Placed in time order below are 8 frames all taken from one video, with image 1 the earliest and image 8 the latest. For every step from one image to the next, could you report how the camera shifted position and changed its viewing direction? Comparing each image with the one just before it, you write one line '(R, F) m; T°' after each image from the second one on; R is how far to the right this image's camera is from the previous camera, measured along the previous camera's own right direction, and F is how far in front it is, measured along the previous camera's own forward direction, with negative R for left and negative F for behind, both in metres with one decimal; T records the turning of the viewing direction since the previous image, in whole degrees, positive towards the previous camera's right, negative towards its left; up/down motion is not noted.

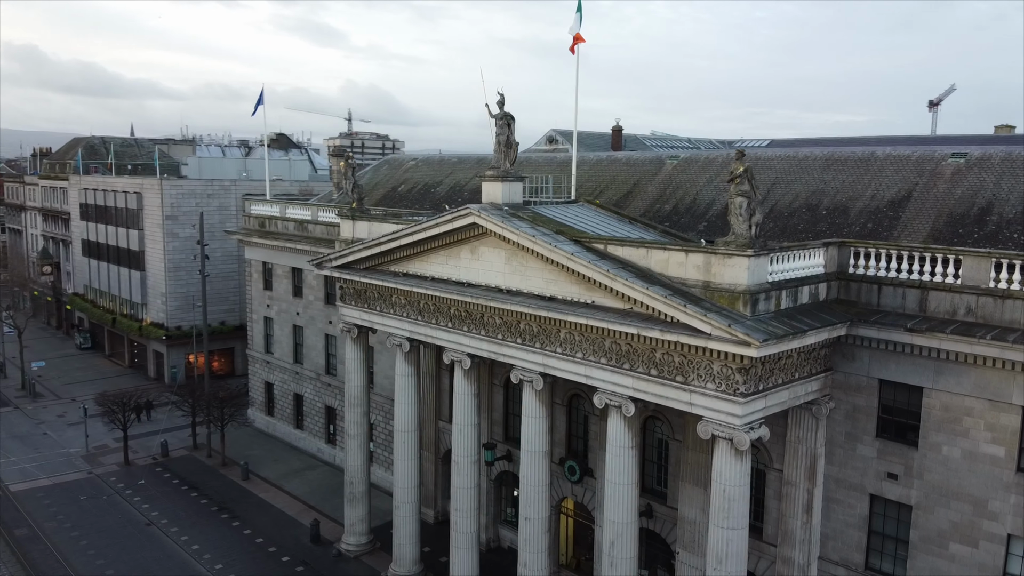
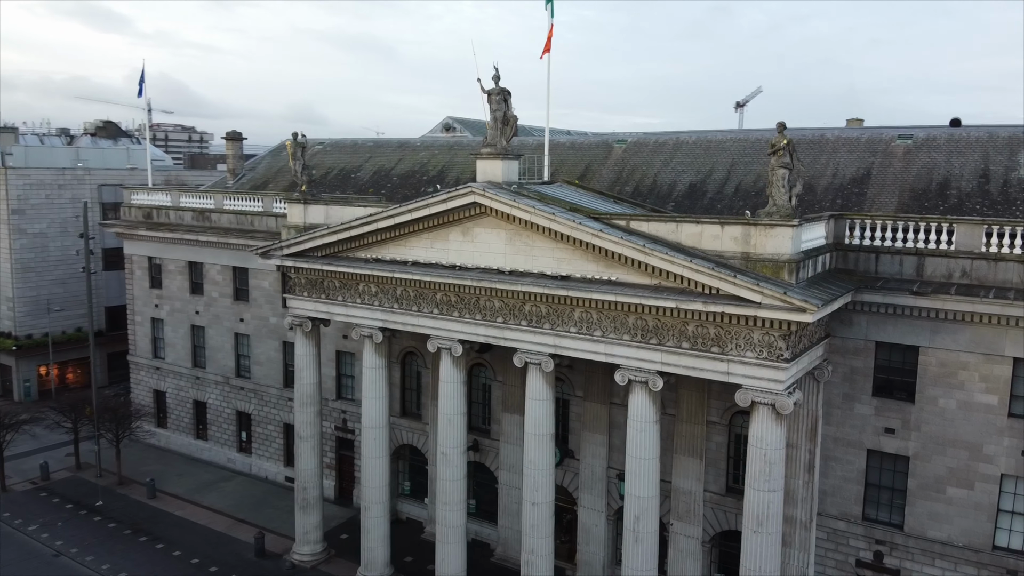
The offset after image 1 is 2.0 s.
(-5.5, +1.3) m; +13°
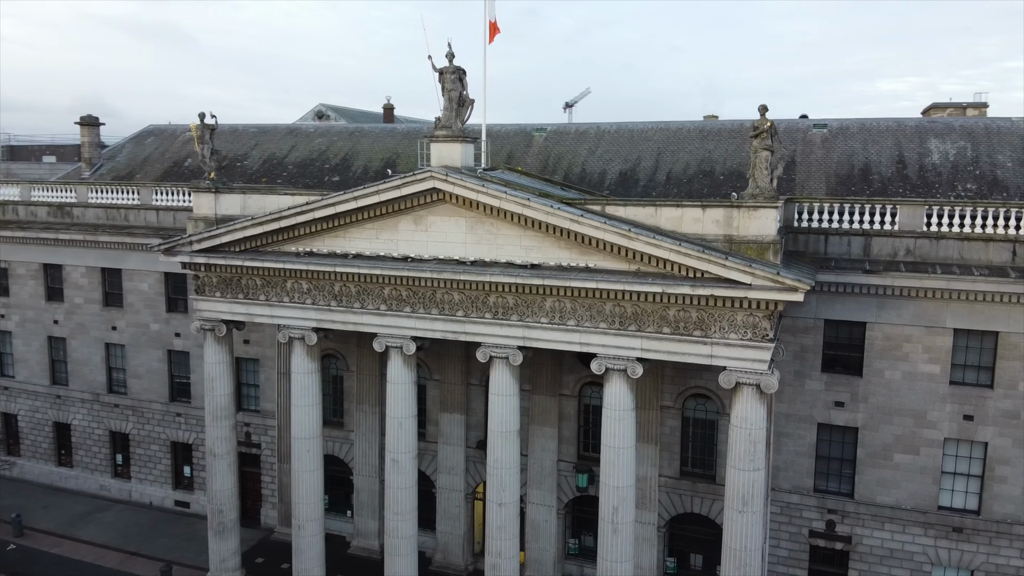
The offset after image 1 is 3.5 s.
(-3.8, +1.6) m; +13°
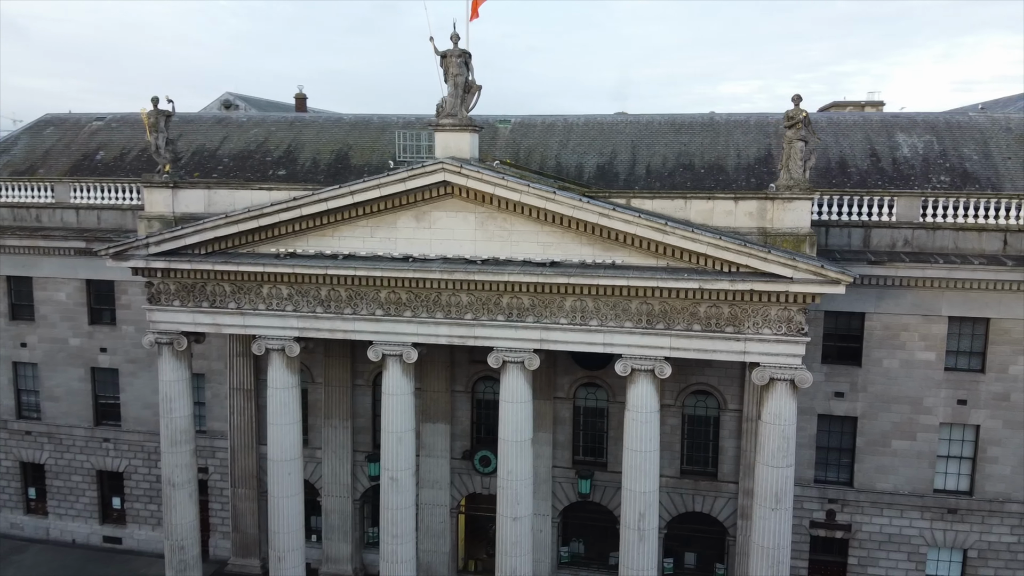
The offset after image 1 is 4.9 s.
(-3.9, +1.7) m; +10°
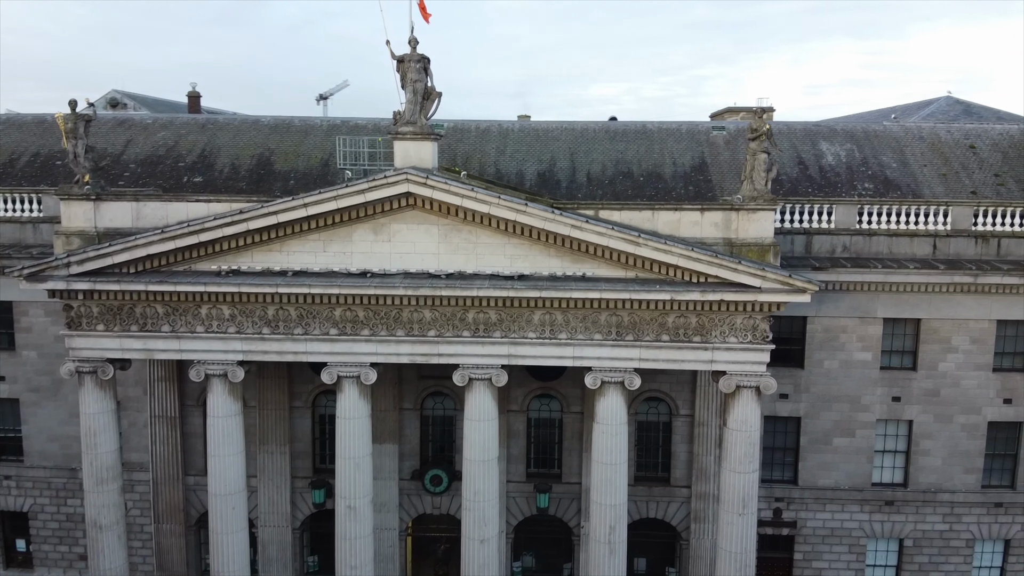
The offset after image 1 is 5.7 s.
(-2.2, +0.8) m; +9°
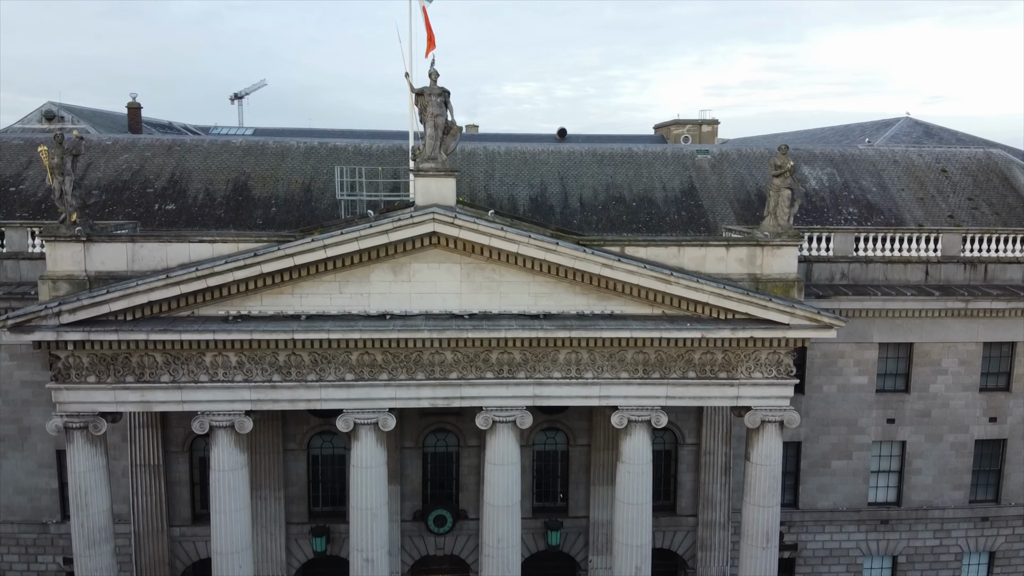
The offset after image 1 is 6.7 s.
(-2.6, +0.7) m; +6°
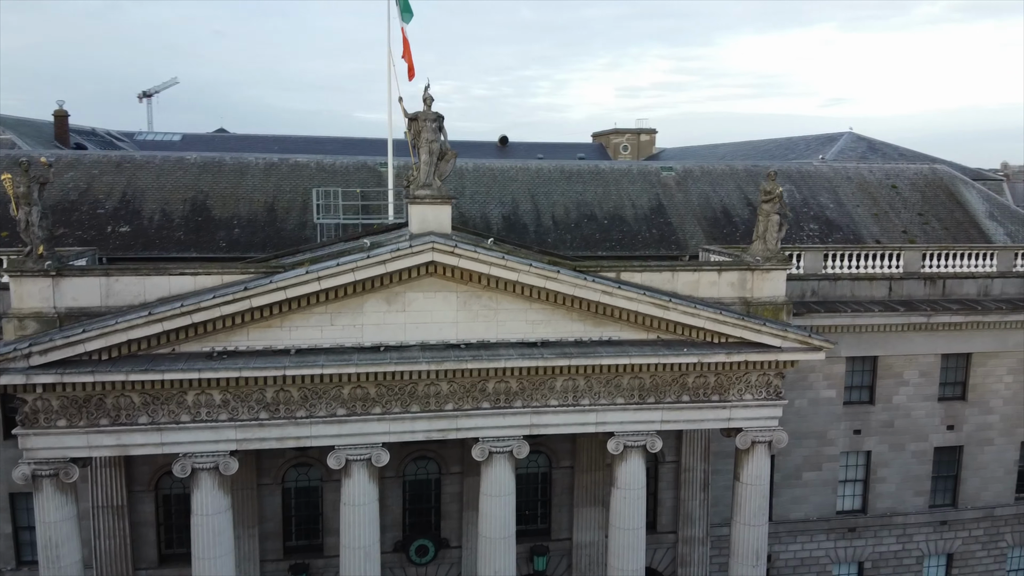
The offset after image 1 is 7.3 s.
(-1.8, +0.4) m; +6°
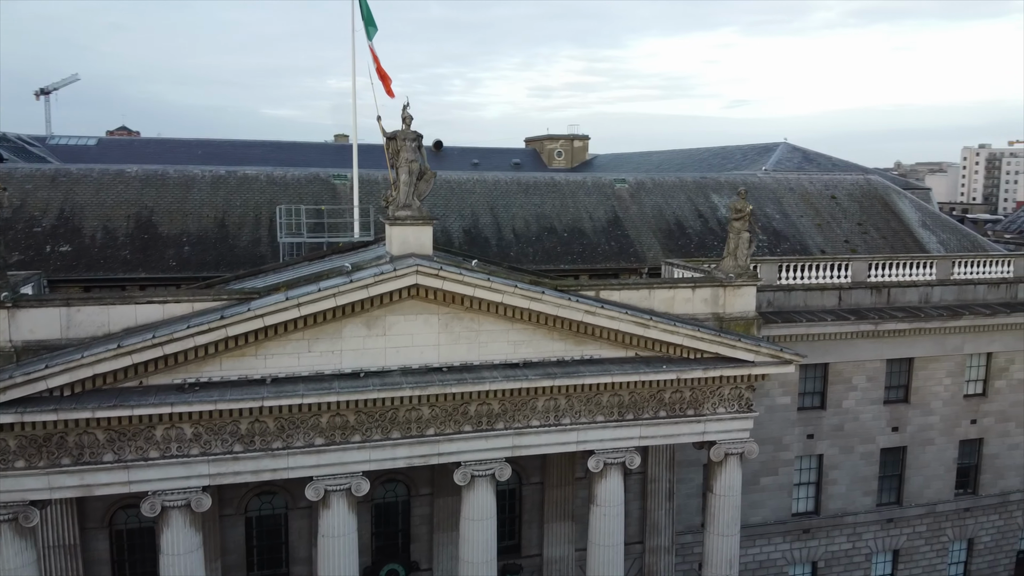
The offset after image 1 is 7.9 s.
(-1.5, +0.3) m; +6°
